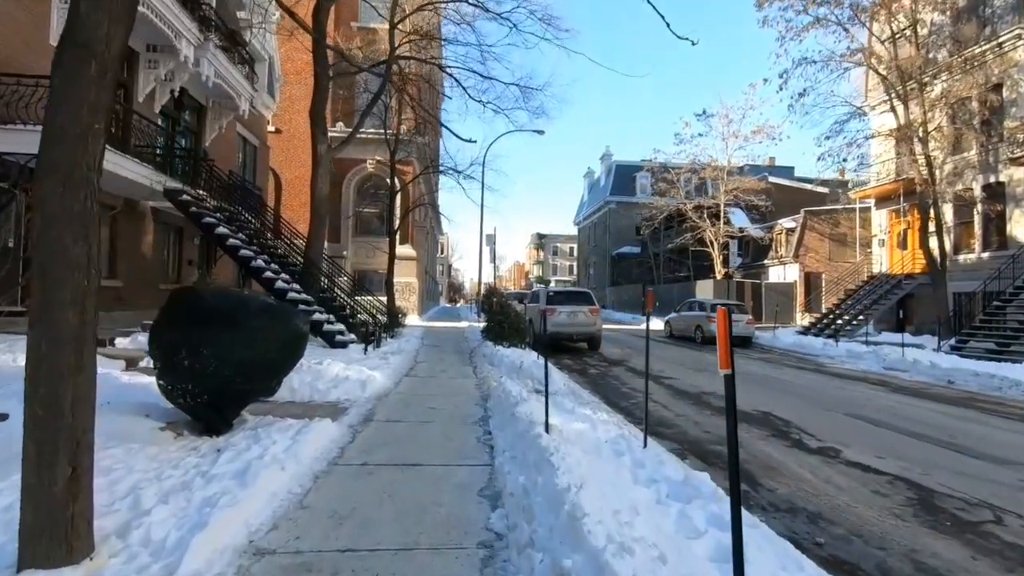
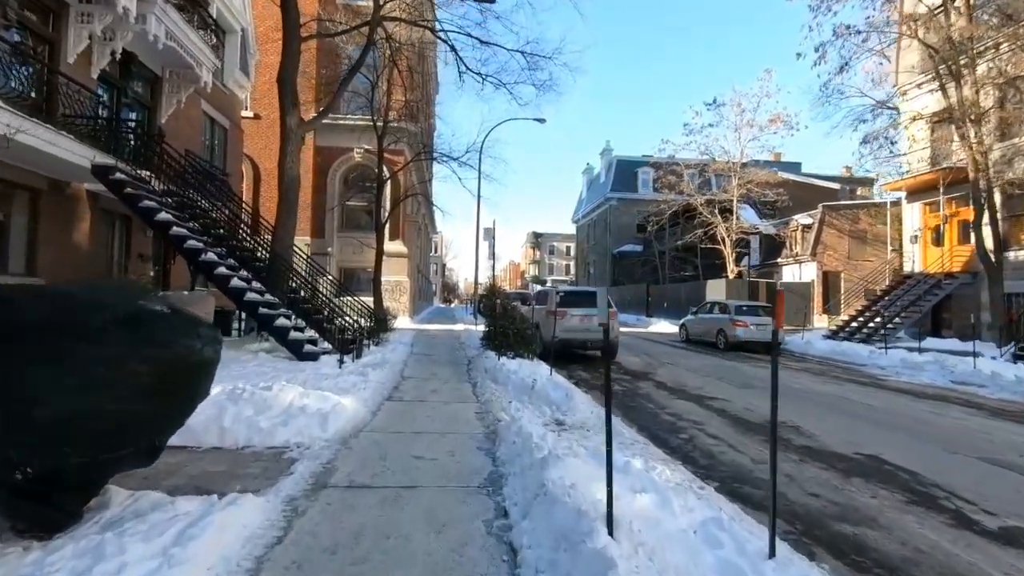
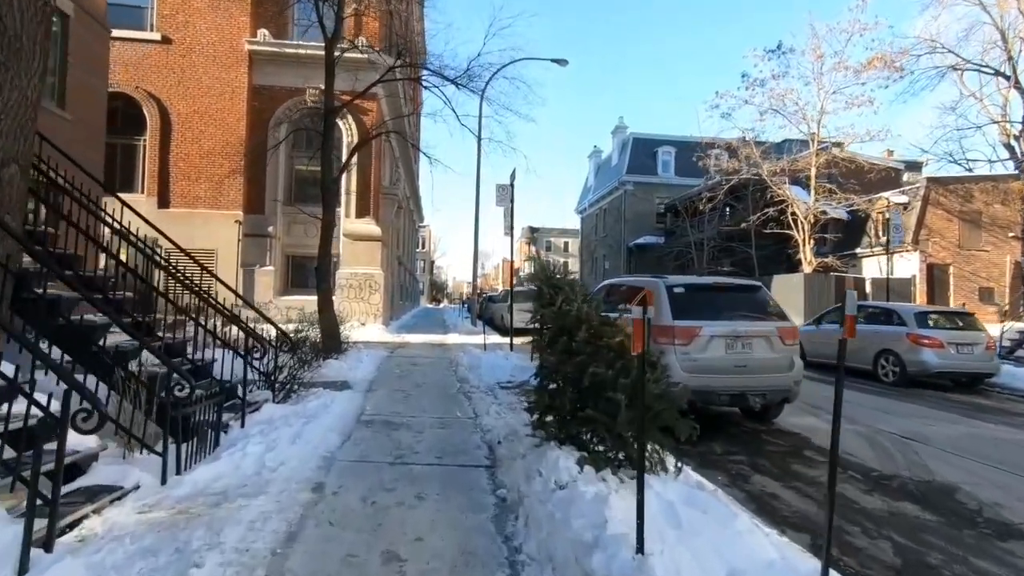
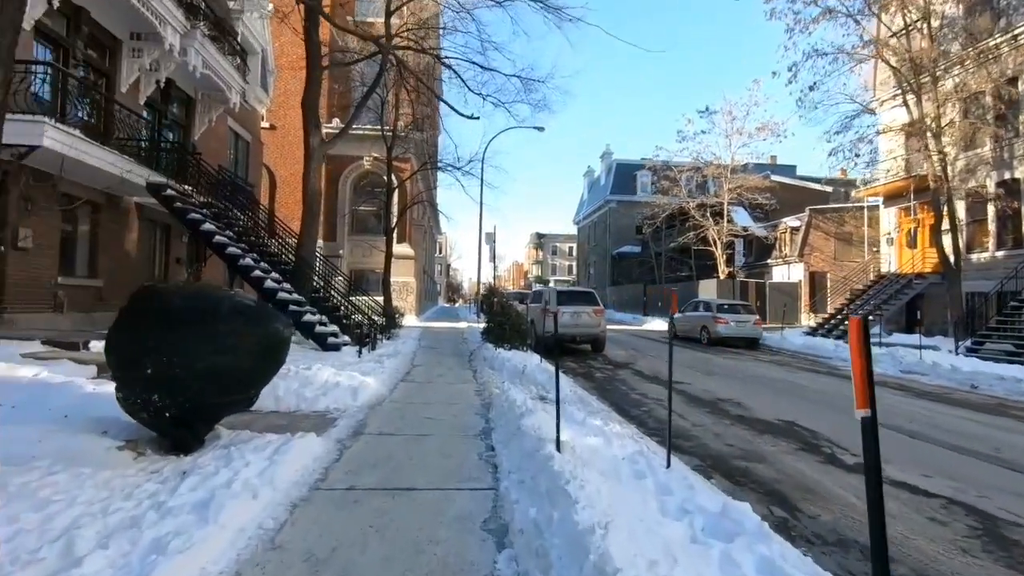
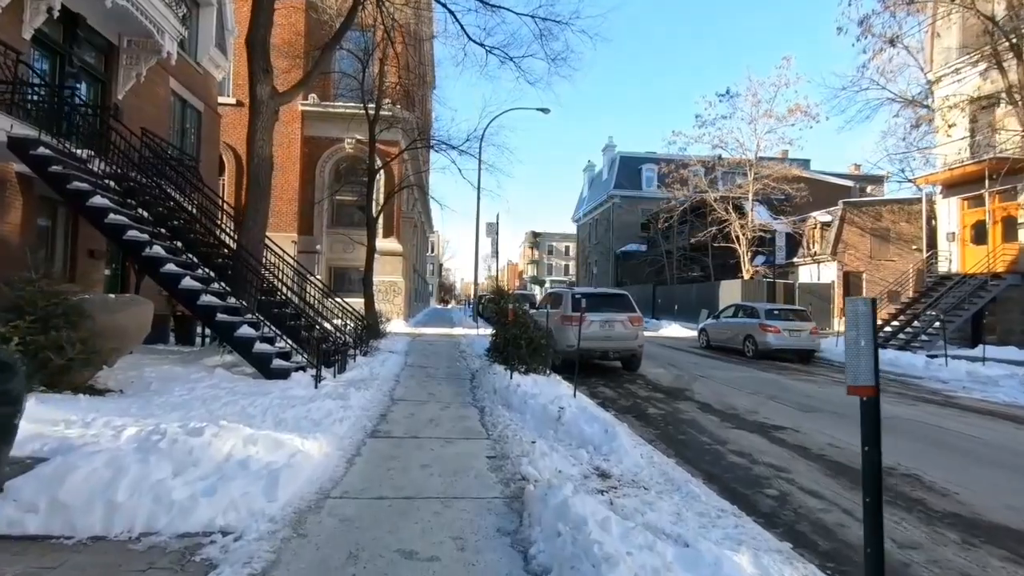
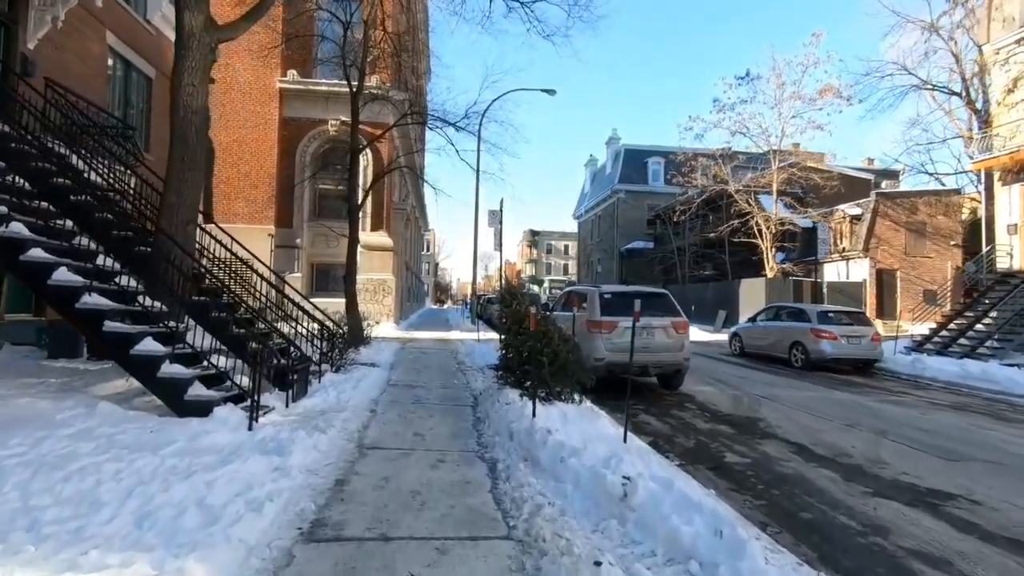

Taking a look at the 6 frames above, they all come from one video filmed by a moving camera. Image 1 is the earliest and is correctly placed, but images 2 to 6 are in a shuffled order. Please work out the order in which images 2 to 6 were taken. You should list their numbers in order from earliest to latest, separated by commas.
4, 2, 5, 6, 3
